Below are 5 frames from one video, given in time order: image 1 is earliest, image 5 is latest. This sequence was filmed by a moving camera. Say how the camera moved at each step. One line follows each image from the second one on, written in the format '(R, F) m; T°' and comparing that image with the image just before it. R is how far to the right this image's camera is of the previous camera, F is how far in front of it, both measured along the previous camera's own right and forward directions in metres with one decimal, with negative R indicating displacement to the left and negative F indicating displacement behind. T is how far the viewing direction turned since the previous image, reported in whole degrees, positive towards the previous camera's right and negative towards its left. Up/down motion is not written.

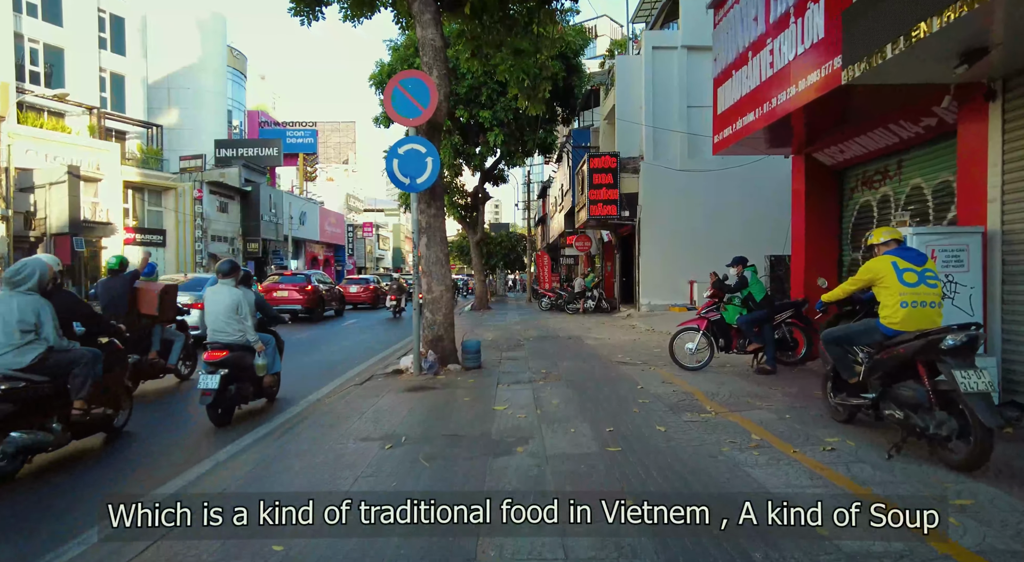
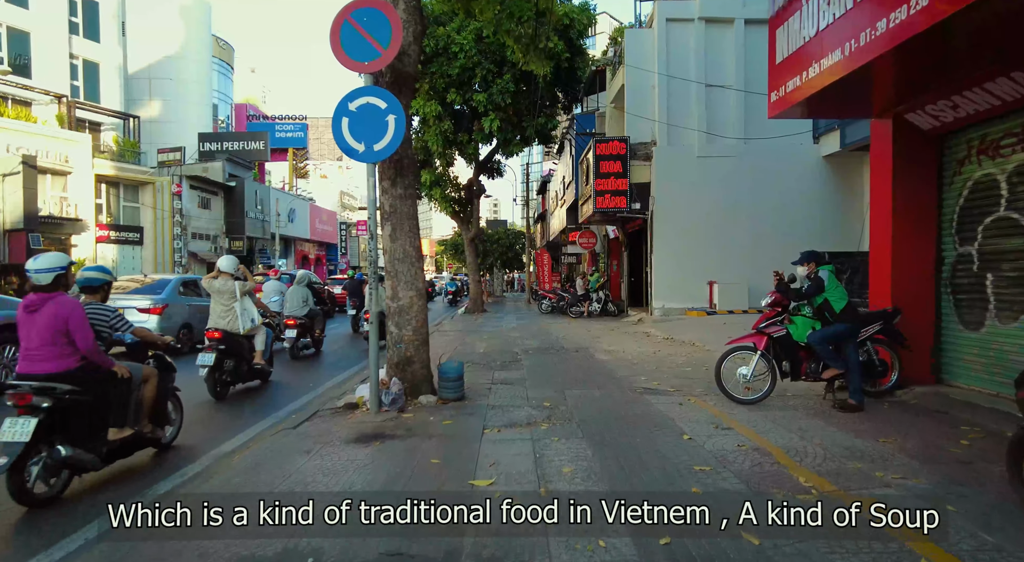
(+0.1, +2.2) m; 0°
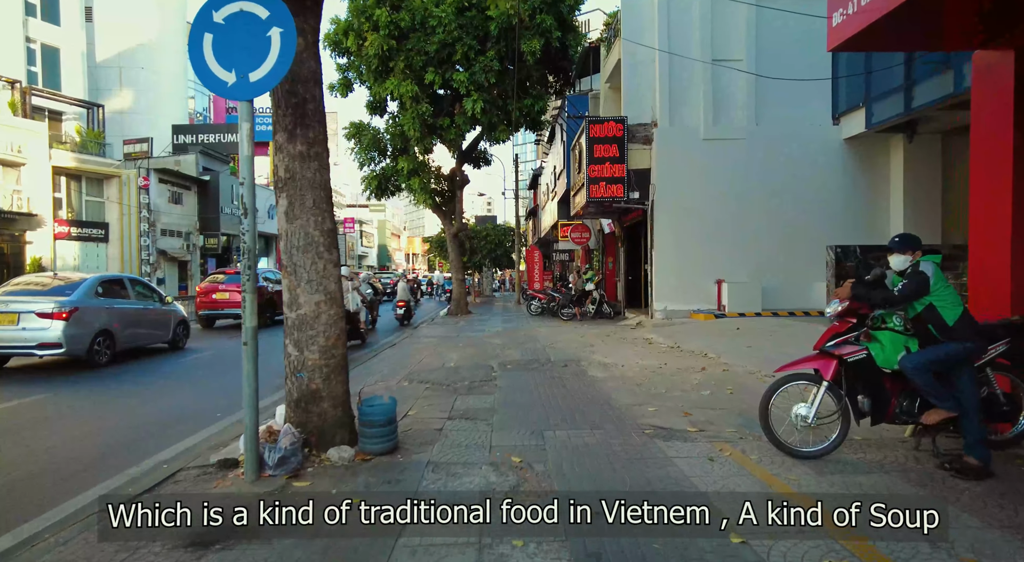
(+0.3, +2.0) m; +1°
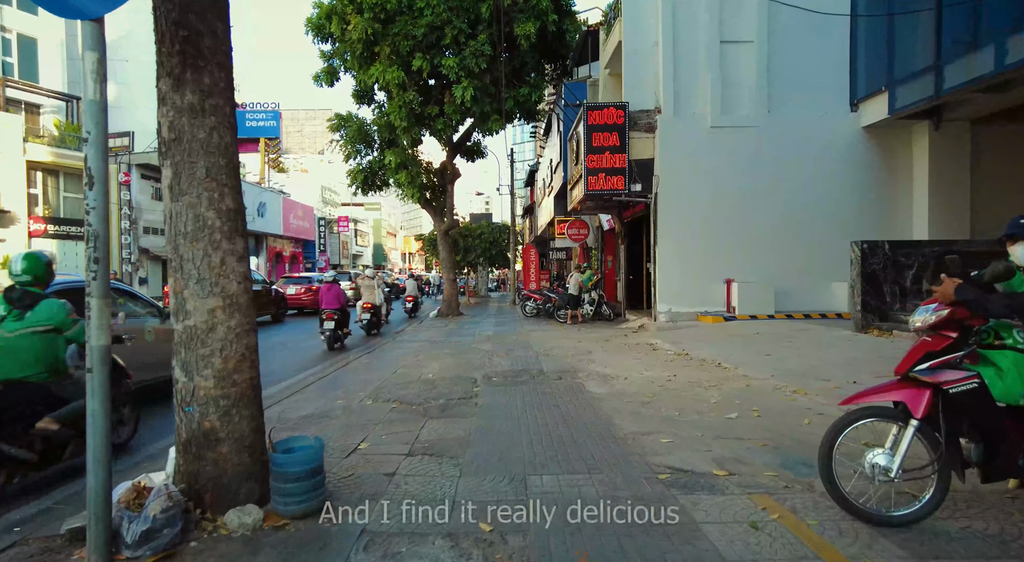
(+0.2, +1.2) m; 0°
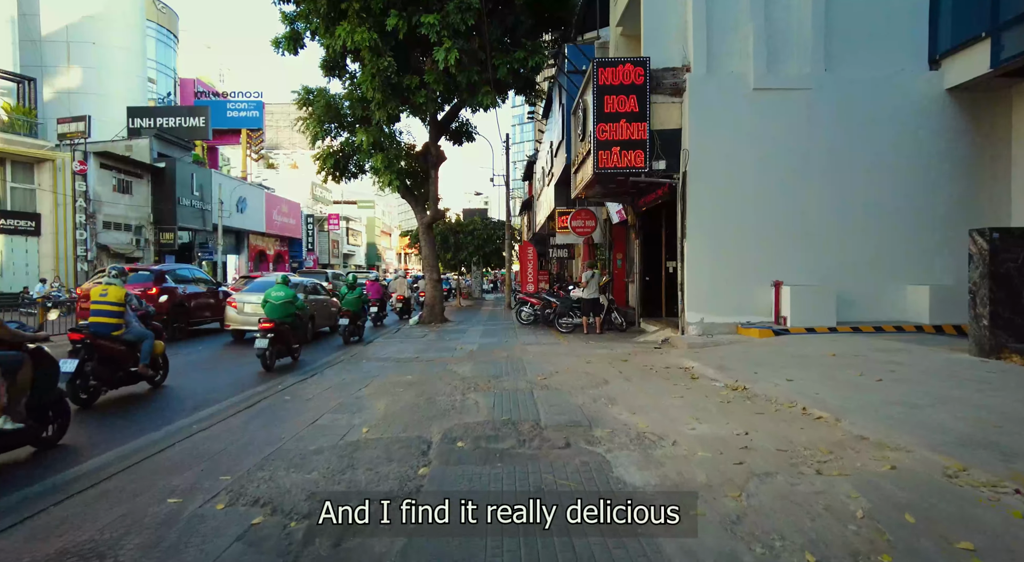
(+0.2, +3.1) m; 0°
